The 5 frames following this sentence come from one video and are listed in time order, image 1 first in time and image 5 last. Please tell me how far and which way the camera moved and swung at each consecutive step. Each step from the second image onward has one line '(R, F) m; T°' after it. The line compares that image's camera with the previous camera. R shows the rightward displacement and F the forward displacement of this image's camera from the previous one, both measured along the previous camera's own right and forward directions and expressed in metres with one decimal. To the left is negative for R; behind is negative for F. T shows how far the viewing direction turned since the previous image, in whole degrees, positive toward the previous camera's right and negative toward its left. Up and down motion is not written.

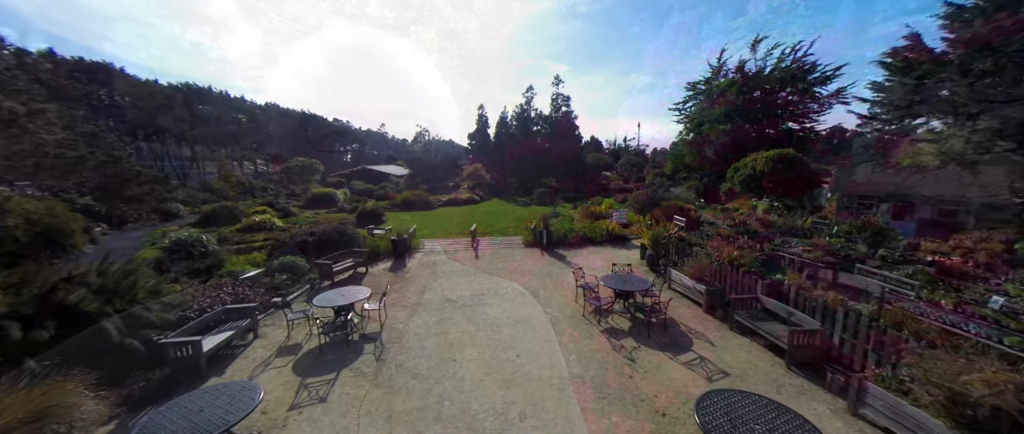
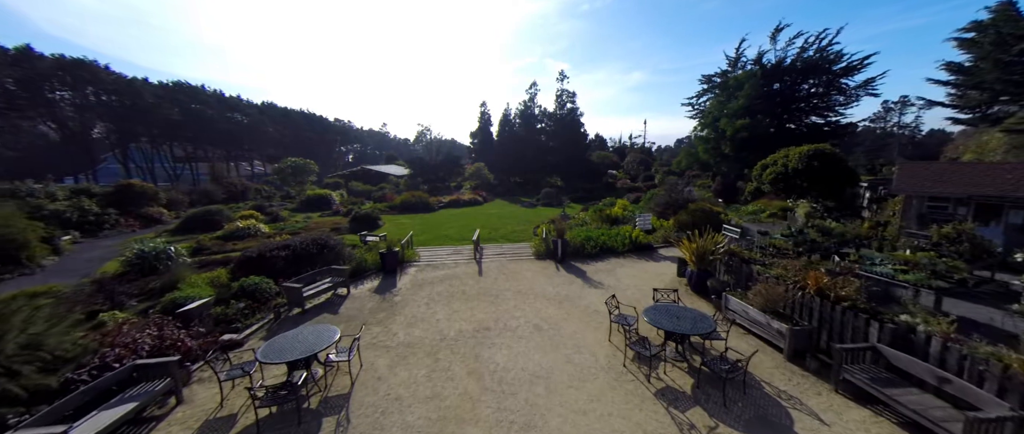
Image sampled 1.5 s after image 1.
(-0.2, +1.8) m; -1°
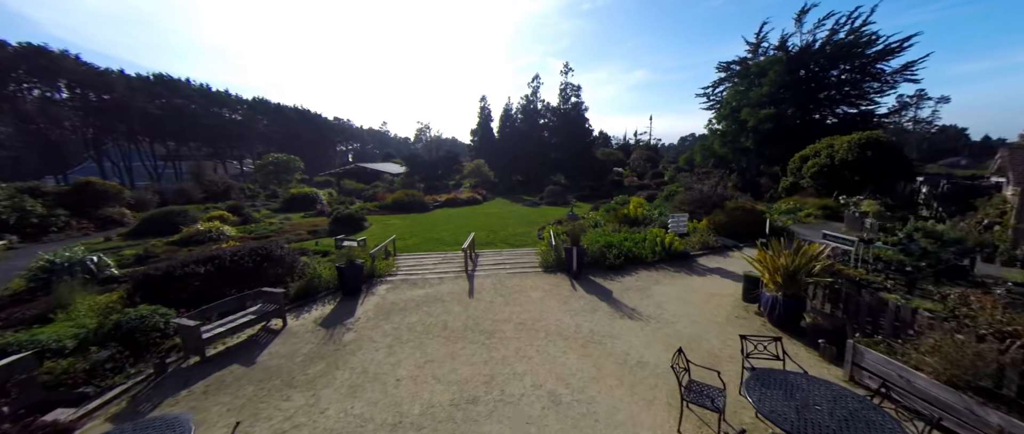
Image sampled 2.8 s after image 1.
(0.0, +2.5) m; 0°
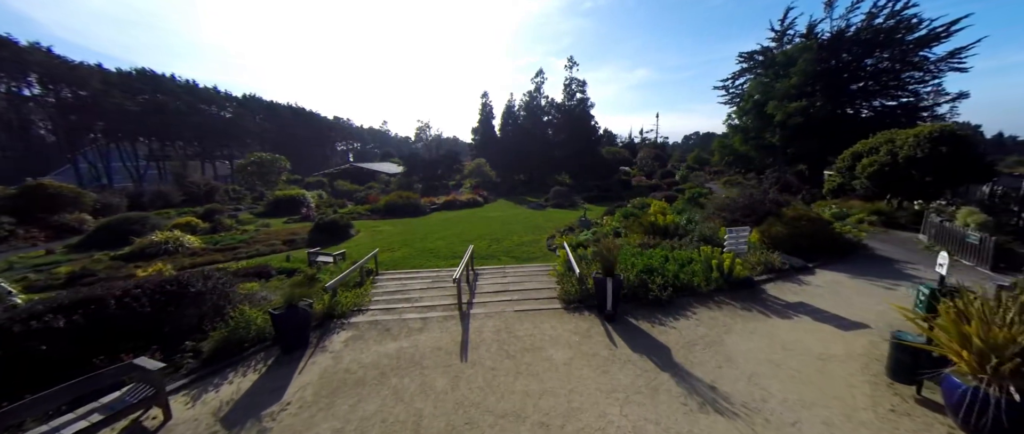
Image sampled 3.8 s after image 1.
(-0.2, +2.3) m; 0°
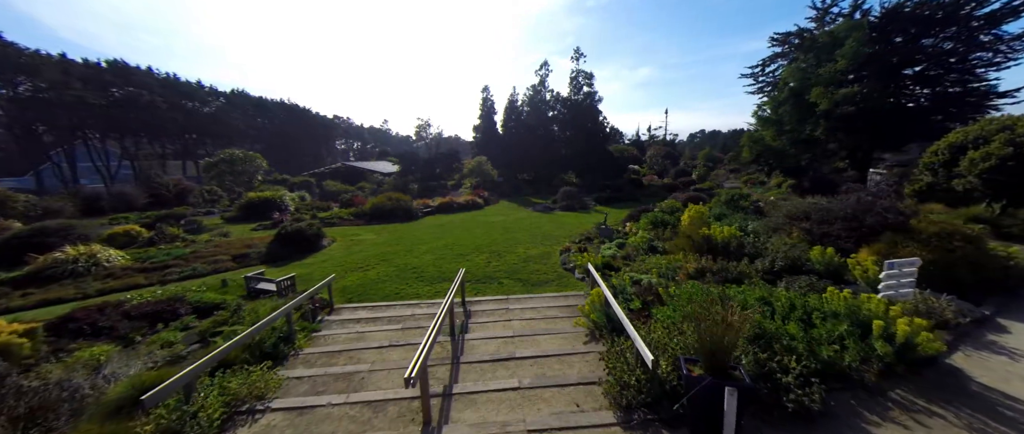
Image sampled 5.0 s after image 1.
(-0.1, +3.1) m; 0°
